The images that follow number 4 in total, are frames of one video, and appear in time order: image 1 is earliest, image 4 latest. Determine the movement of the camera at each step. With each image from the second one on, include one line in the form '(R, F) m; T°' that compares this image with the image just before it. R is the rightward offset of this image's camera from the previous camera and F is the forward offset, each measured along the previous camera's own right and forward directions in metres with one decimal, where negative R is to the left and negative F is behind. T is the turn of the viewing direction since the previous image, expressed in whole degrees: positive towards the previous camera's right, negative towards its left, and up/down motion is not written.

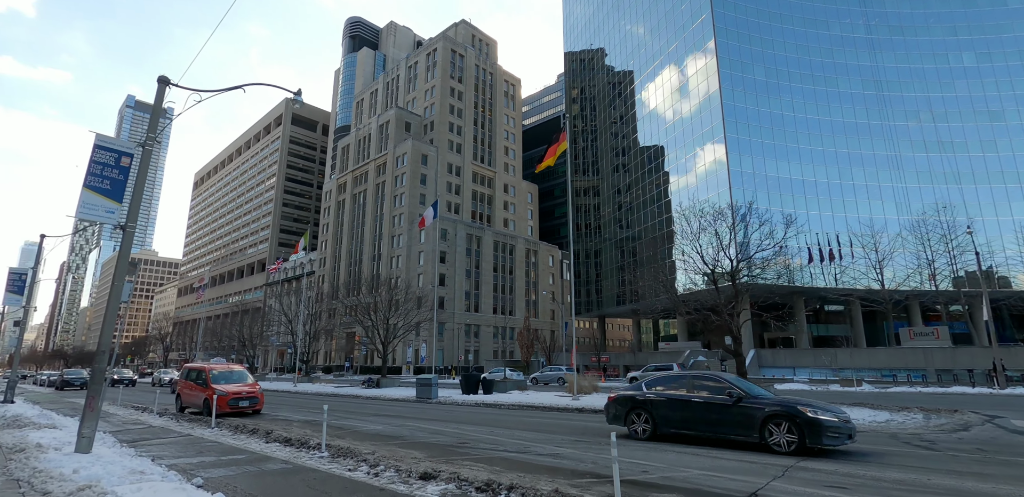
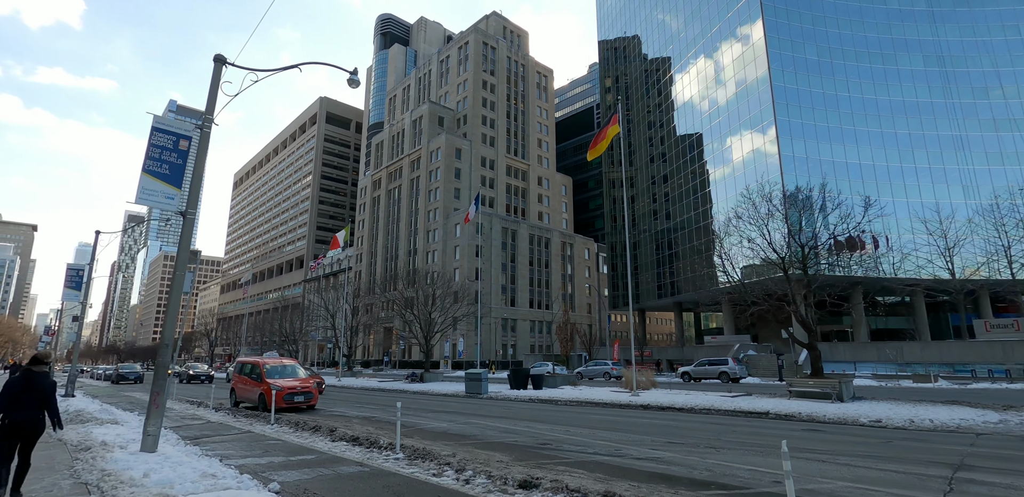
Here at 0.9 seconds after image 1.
(-0.9, +0.9) m; -3°
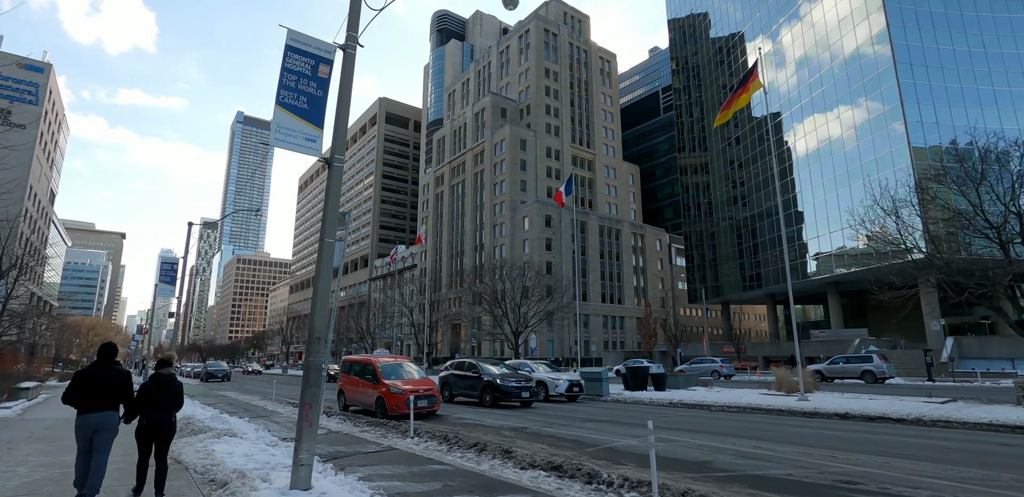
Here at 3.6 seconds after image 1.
(-2.7, +2.7) m; -6°
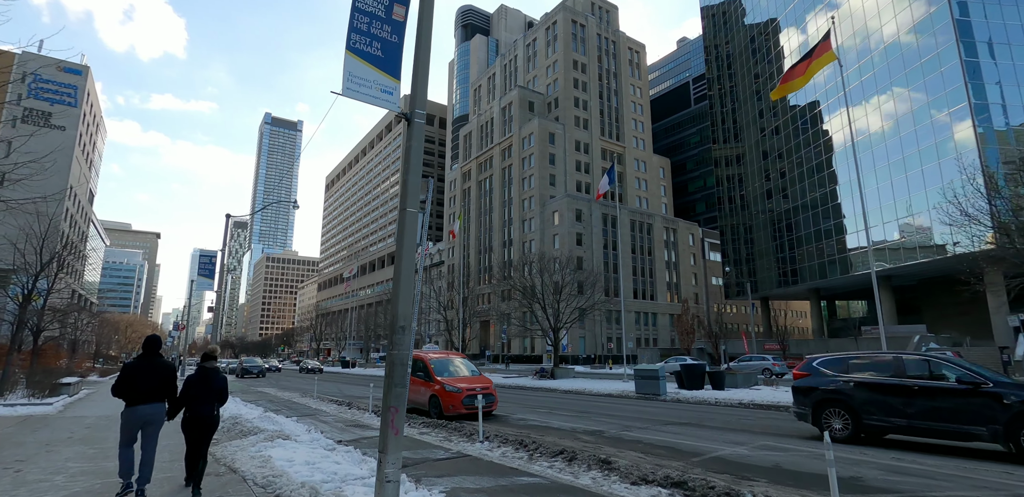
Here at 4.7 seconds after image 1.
(-1.0, +1.2) m; -3°
